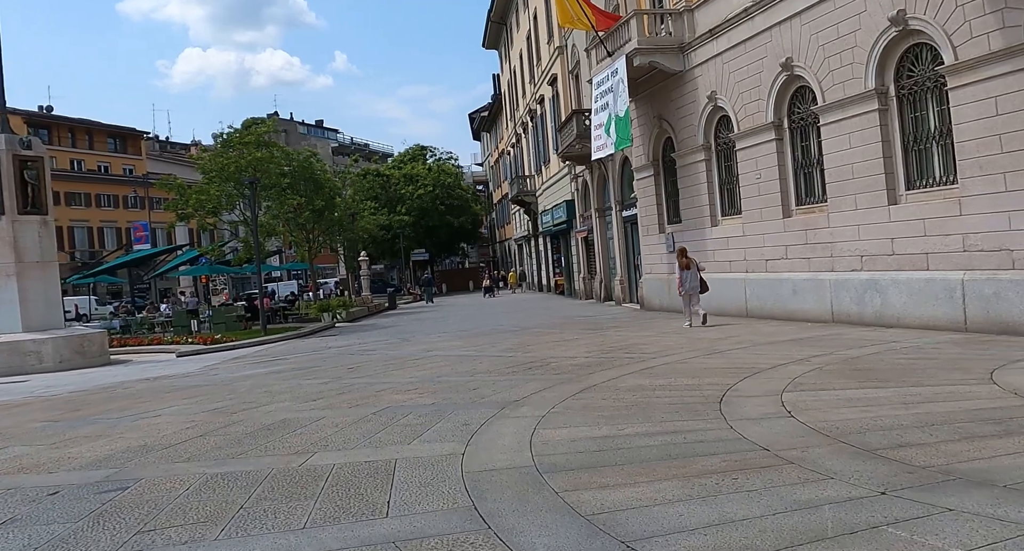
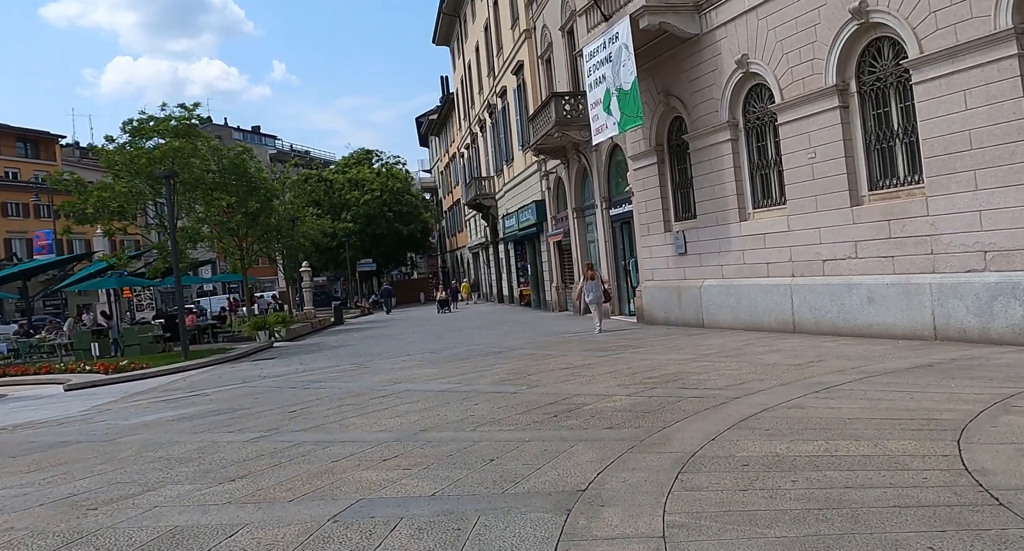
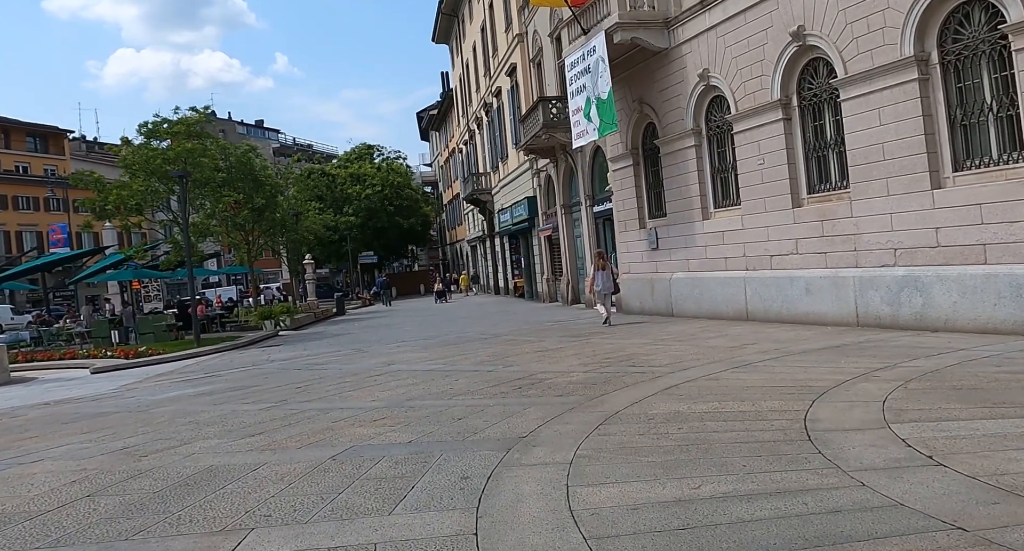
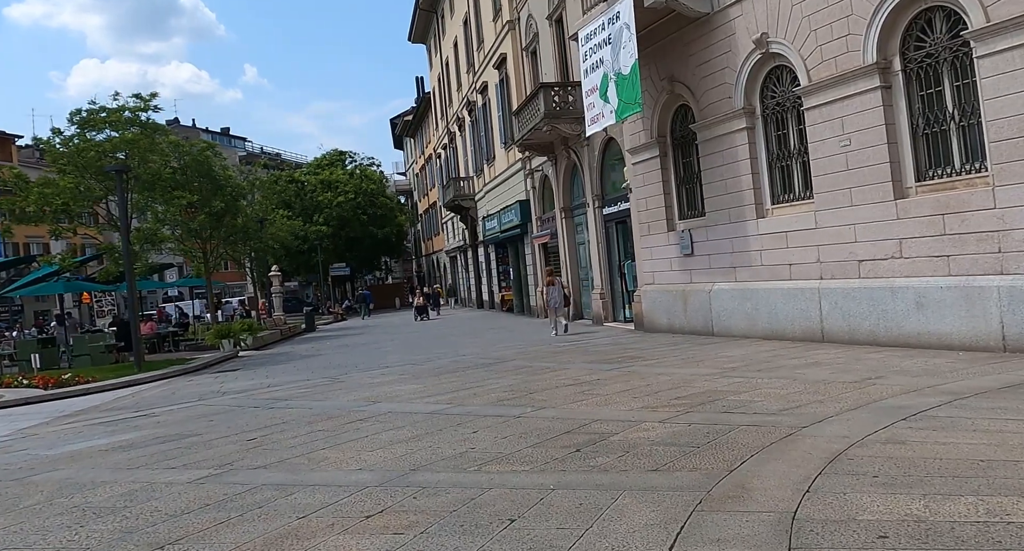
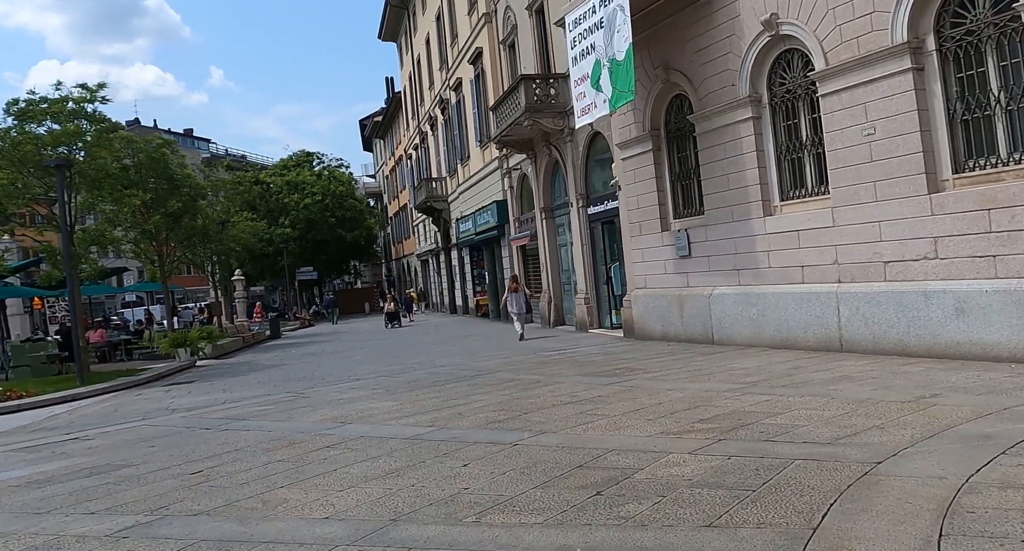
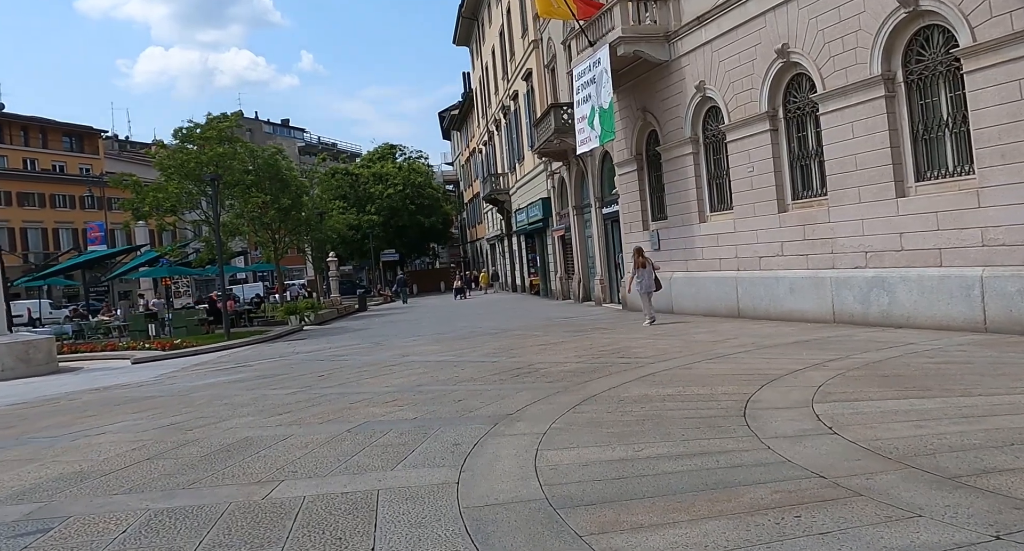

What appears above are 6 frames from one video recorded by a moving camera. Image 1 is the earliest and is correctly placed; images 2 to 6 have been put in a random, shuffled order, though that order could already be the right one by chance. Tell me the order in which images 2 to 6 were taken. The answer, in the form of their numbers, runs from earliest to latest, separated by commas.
6, 3, 2, 4, 5
